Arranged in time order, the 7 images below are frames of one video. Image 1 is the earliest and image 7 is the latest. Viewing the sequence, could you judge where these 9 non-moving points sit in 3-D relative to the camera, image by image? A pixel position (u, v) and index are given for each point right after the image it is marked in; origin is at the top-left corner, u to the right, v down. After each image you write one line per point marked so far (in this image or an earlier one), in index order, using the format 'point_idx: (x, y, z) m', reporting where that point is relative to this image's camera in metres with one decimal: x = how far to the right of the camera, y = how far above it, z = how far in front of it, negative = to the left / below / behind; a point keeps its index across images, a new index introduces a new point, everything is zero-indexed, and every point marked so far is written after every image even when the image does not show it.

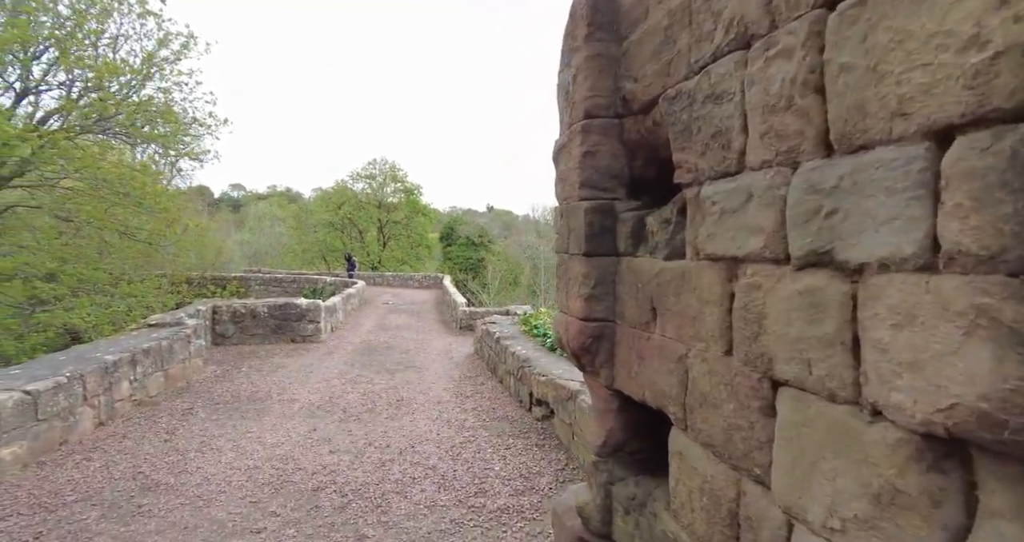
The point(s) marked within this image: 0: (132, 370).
0: (-3.2, -0.8, +4.0) m
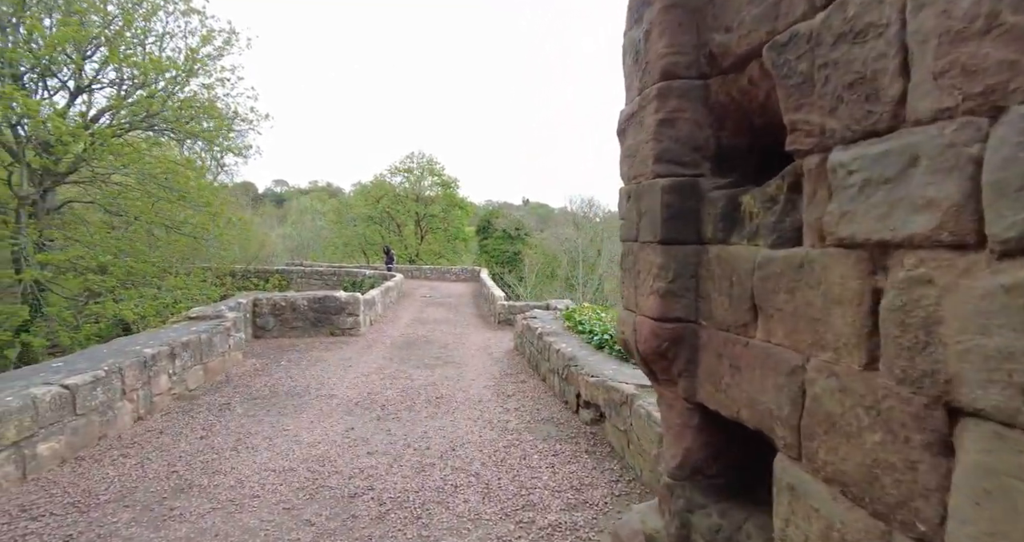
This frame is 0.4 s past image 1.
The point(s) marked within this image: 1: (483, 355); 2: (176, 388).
0: (-2.8, -0.8, +4.0) m
1: (-0.4, -1.0, +5.8) m
2: (-2.8, -1.0, +4.0) m
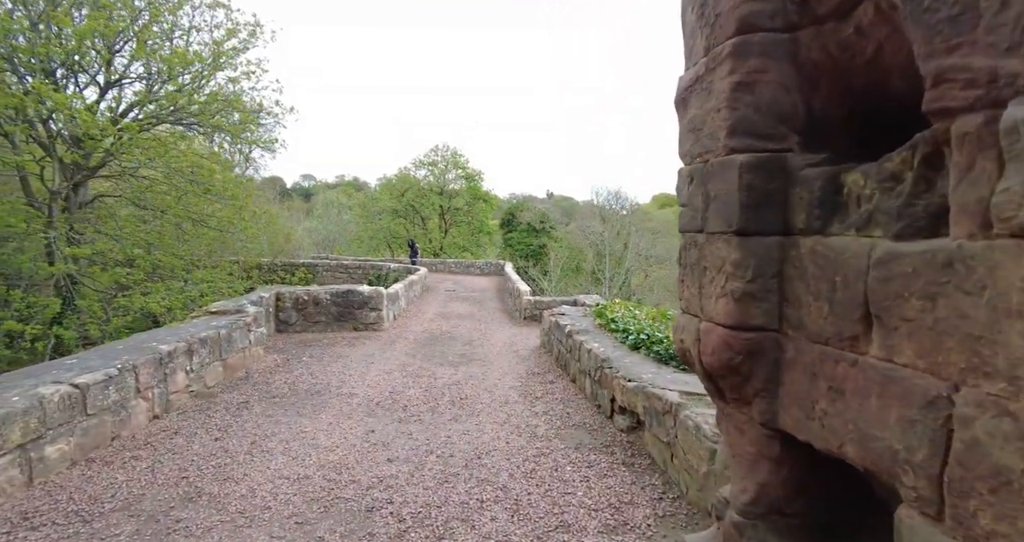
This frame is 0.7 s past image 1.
0: (-2.6, -0.7, +3.9) m
1: (-0.1, -0.9, +5.5) m
2: (-2.6, -0.9, +3.9) m
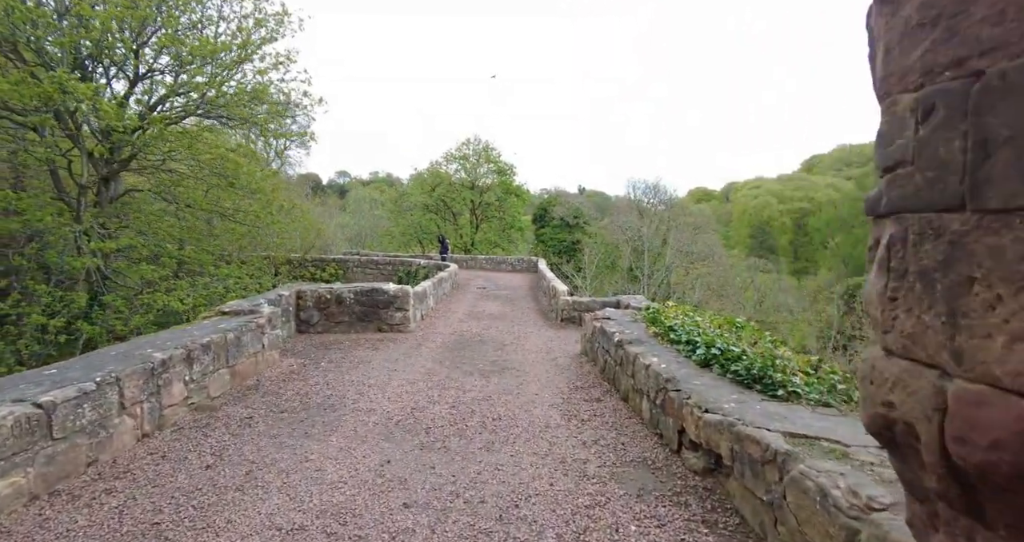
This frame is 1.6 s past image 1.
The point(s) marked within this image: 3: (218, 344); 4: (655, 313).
0: (-2.3, -0.7, +3.5) m
1: (+0.3, -0.9, +4.9) m
2: (-2.3, -0.9, +3.5) m
3: (-2.3, -0.6, +3.8) m
4: (+1.3, -0.4, +4.3) m
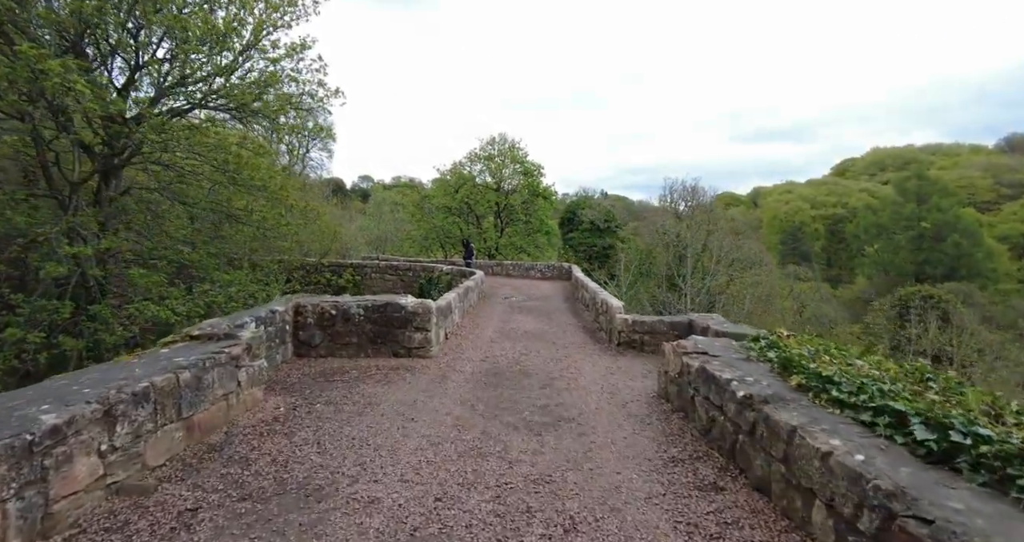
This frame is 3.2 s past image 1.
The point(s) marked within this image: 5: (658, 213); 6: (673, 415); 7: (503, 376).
0: (-1.9, -0.8, +2.3) m
1: (+0.8, -1.0, +3.7) m
2: (-1.9, -1.0, +2.3) m
3: (-1.9, -0.7, +2.7) m
4: (+1.7, -0.5, +3.0) m
5: (+5.8, +2.3, +19.3) m
6: (+1.1, -1.0, +3.5) m
7: (-0.1, -1.0, +4.4) m
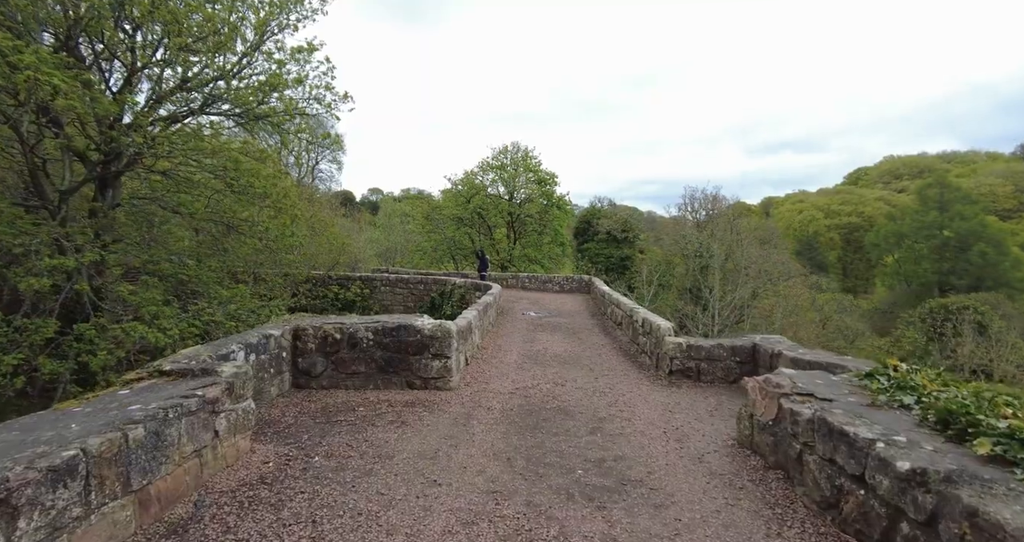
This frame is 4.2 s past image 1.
0: (-1.7, -0.9, +1.6) m
1: (+1.0, -1.1, +2.9) m
2: (-1.7, -1.1, +1.6) m
3: (-1.7, -0.8, +2.0) m
4: (+1.9, -0.6, +2.2) m
5: (+6.4, +1.9, +18.6) m
6: (+1.4, -1.1, +2.7) m
7: (+0.2, -1.1, +3.7) m
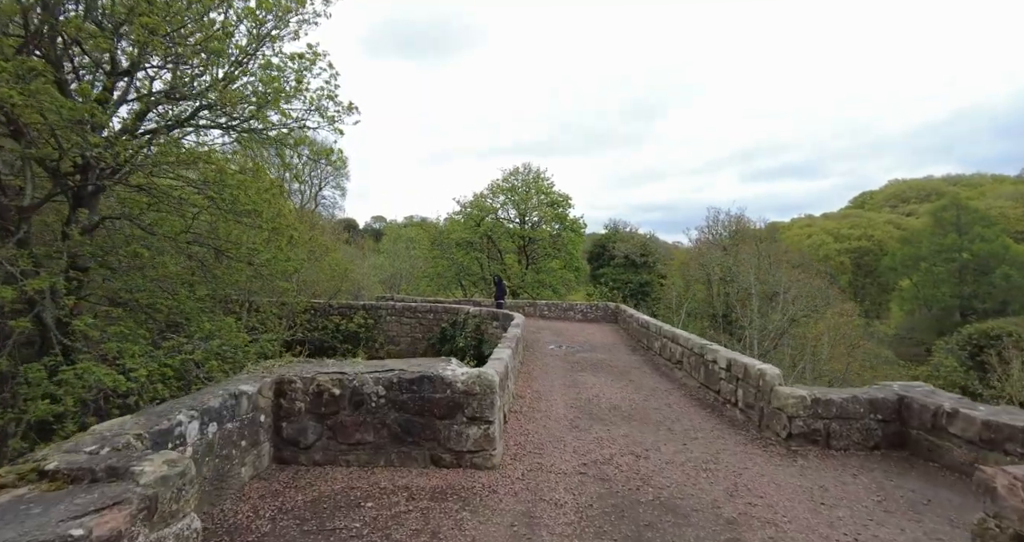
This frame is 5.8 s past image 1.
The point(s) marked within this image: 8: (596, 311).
0: (-1.3, -0.9, +0.4) m
1: (+1.5, -1.2, +1.7) m
2: (-1.3, -1.1, +0.4) m
3: (-1.3, -0.8, +0.8) m
4: (+2.3, -0.6, +1.0) m
5: (+6.9, +0.9, +17.4) m
6: (+1.8, -1.2, +1.5) m
7: (+0.6, -1.2, +2.4) m
8: (+2.2, -1.0, +12.6) m
